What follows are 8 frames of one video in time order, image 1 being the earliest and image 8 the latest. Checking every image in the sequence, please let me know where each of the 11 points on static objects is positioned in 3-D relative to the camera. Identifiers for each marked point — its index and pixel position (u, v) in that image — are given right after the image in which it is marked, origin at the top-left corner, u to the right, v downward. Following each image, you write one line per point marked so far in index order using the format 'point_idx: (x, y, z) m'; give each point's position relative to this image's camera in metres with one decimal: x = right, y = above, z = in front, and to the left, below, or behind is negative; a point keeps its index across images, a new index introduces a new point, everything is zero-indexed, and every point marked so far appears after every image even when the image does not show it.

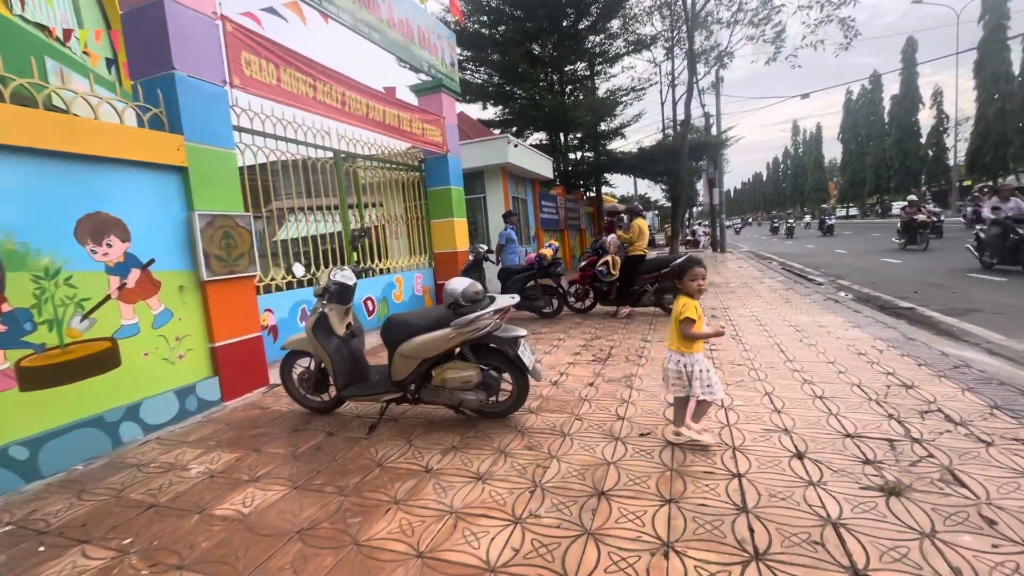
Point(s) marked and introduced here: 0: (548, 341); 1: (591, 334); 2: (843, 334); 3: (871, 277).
0: (+0.4, -0.7, +5.9) m
1: (+1.0, -0.6, +6.2) m
2: (+3.7, -0.5, +5.4) m
3: (+7.7, +0.2, +10.2) m
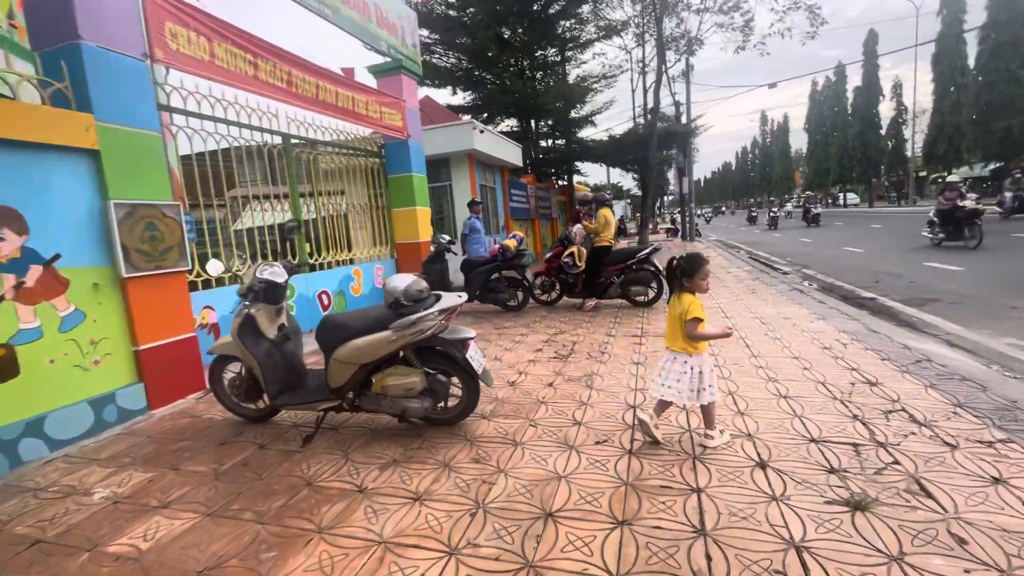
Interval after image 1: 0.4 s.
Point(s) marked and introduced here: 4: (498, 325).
0: (0.0, -0.6, +5.7) m
1: (+0.5, -0.5, +6.0) m
2: (+3.3, -0.4, +5.3) m
3: (+7.0, +0.5, +10.3) m
4: (-0.2, -0.5, +6.3) m
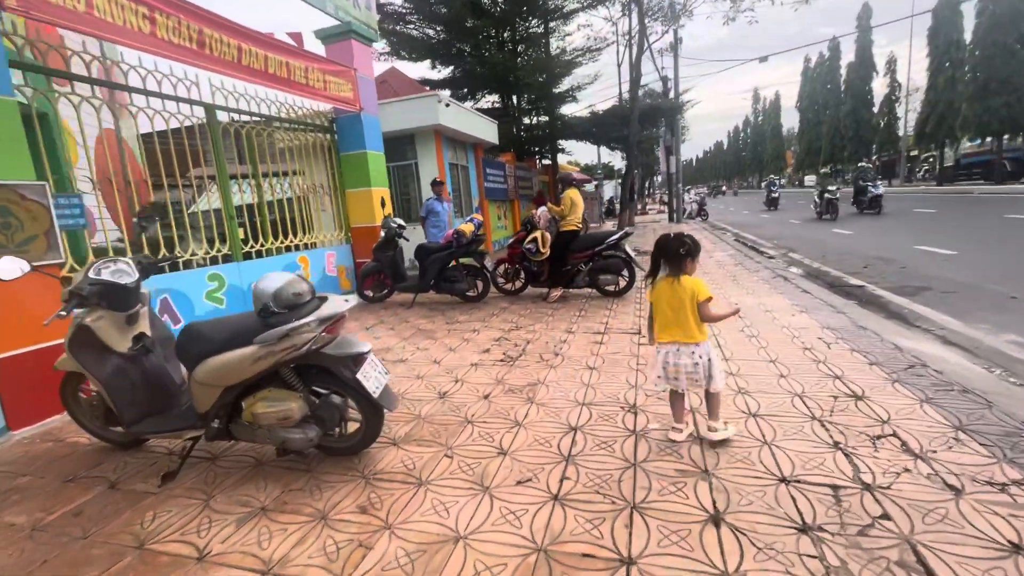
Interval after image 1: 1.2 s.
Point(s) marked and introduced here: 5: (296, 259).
0: (-0.6, -0.5, +5.1) m
1: (0.0, -0.4, +5.4) m
2: (+2.8, -0.3, +4.8) m
3: (+6.4, +0.8, +9.8) m
4: (-0.7, -0.4, +5.7) m
5: (-3.0, +0.4, +6.8) m
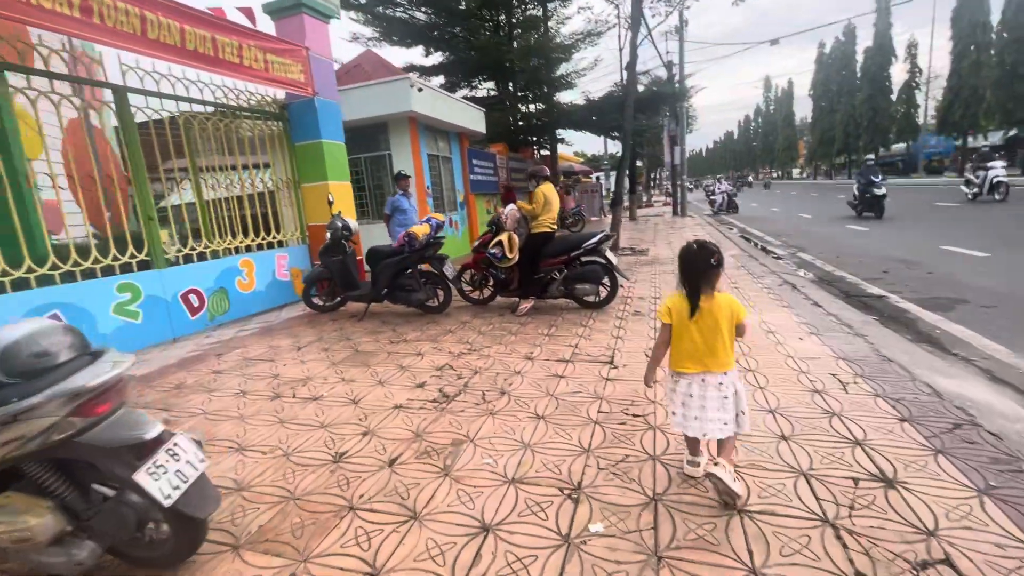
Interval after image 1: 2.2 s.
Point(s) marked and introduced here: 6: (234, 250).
0: (-1.0, -0.6, +4.3) m
1: (-0.4, -0.5, +4.6) m
2: (+2.3, -0.5, +3.9) m
3: (+6.0, +0.7, +8.9) m
4: (-1.2, -0.5, +4.9) m
5: (-3.4, +0.3, +6.0) m
6: (-3.5, +0.5, +6.0) m
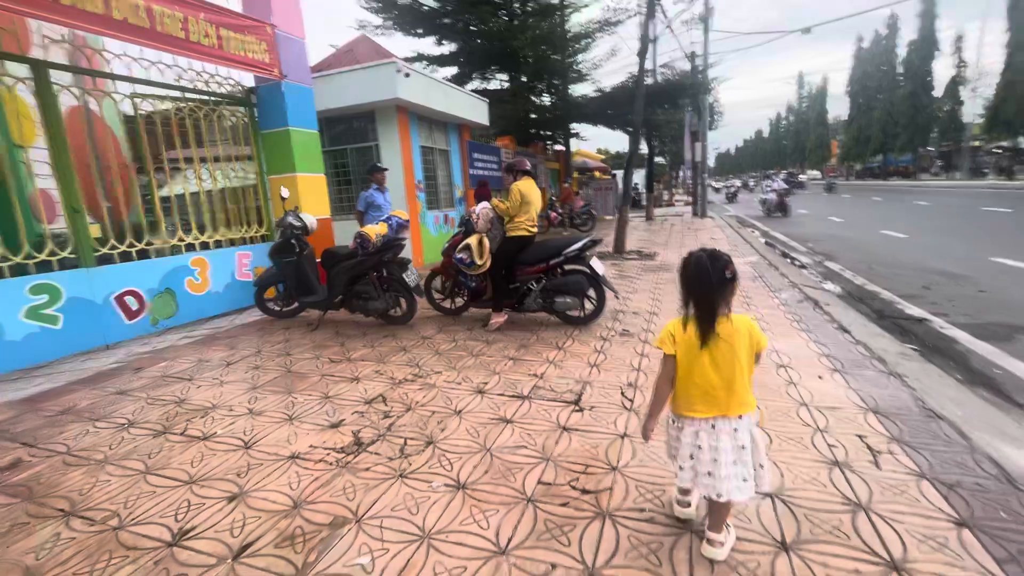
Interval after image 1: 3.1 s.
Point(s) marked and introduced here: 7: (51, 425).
0: (-1.3, -0.7, +3.6) m
1: (-0.8, -0.6, +3.9) m
2: (+1.9, -0.7, +3.1) m
3: (+5.9, +0.5, +7.9) m
4: (-1.5, -0.6, +4.2) m
5: (-3.7, +0.3, +5.5) m
6: (-3.8, +0.5, +5.4) m
7: (-3.0, -0.9, +3.1) m
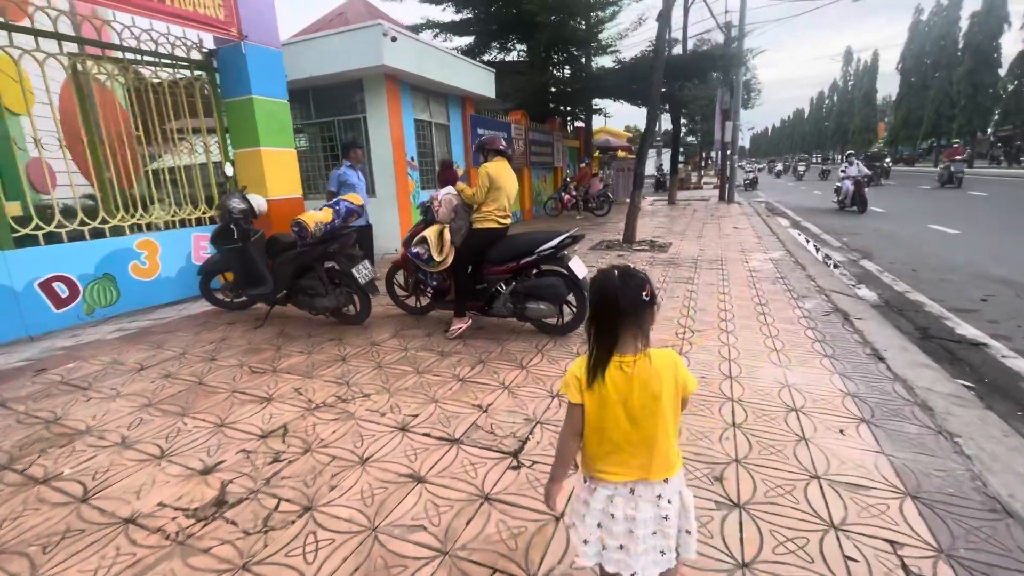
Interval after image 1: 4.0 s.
0: (-1.7, -0.7, +3.0) m
1: (-1.1, -0.6, +3.2) m
2: (+1.6, -0.8, +2.4) m
3: (+5.7, +0.4, +6.9) m
4: (-1.8, -0.6, +3.6) m
5: (-3.9, +0.4, +5.0) m
6: (-4.0, +0.6, +4.9) m
7: (-3.4, -0.9, +2.6) m
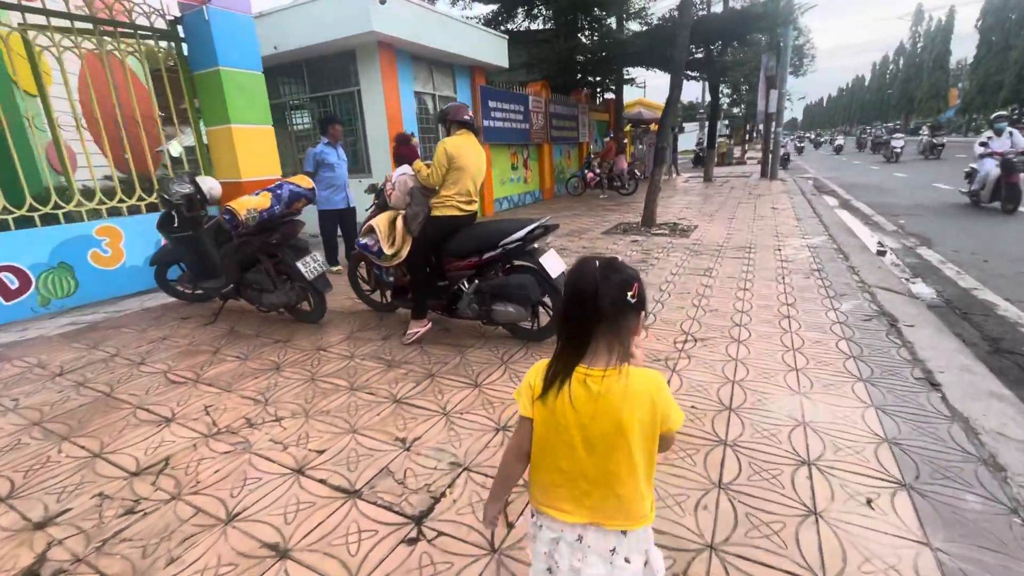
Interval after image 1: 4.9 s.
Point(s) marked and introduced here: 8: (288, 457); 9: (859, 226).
0: (-2.0, -0.7, +2.6) m
1: (-1.4, -0.7, +2.8) m
2: (+1.2, -0.9, +1.7) m
3: (+5.7, +0.5, +5.8) m
4: (-2.1, -0.5, +3.2) m
5: (-4.1, +0.5, +4.6) m
6: (-4.2, +0.7, +4.6) m
7: (-3.7, -0.9, +2.3) m
8: (-1.0, -0.8, +2.3) m
9: (+5.5, +1.0, +7.6) m
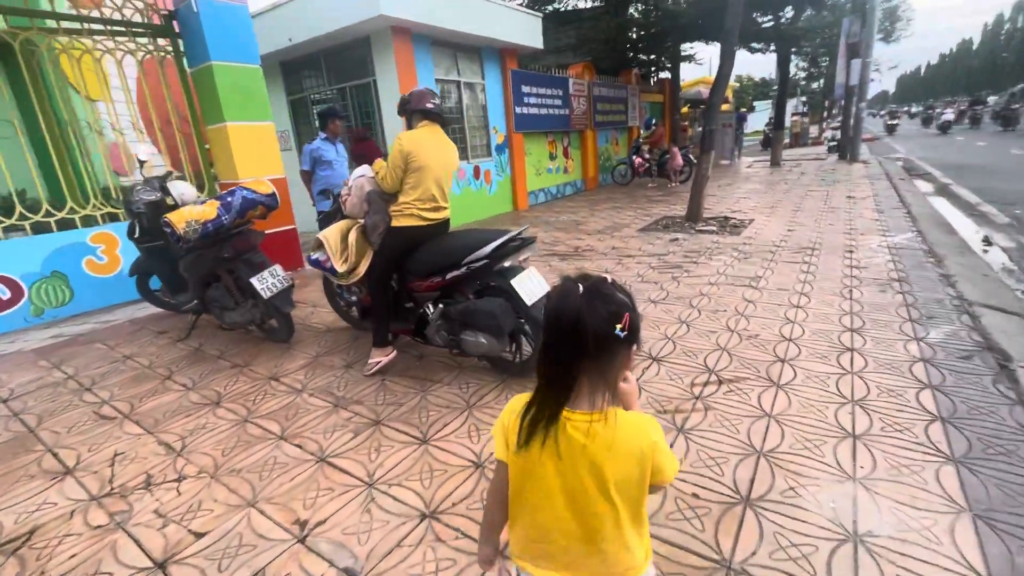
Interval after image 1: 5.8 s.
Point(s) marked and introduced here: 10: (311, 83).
0: (-2.3, -0.9, +2.3) m
1: (-1.6, -0.8, +2.4) m
2: (+0.8, -1.1, +1.0) m
3: (+5.8, +0.4, +4.5) m
4: (-2.2, -0.7, +2.9) m
5: (-4.0, +0.5, +4.5) m
6: (-4.1, +0.6, +4.5) m
7: (-4.0, -1.0, +2.2) m
8: (-1.3, -0.9, +1.8) m
9: (+5.8, +0.9, +6.2) m
10: (-3.2, +3.2, +7.5) m
